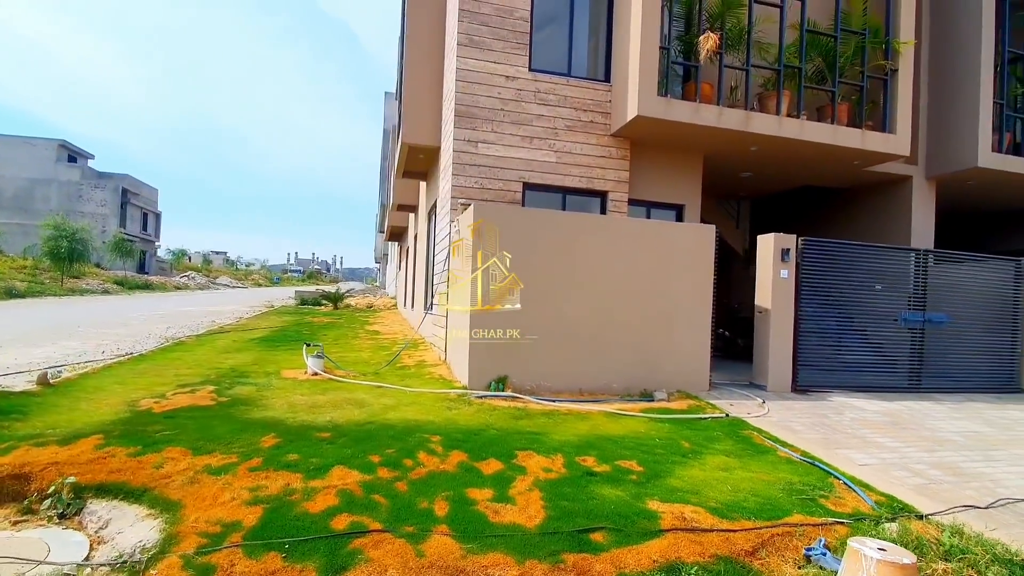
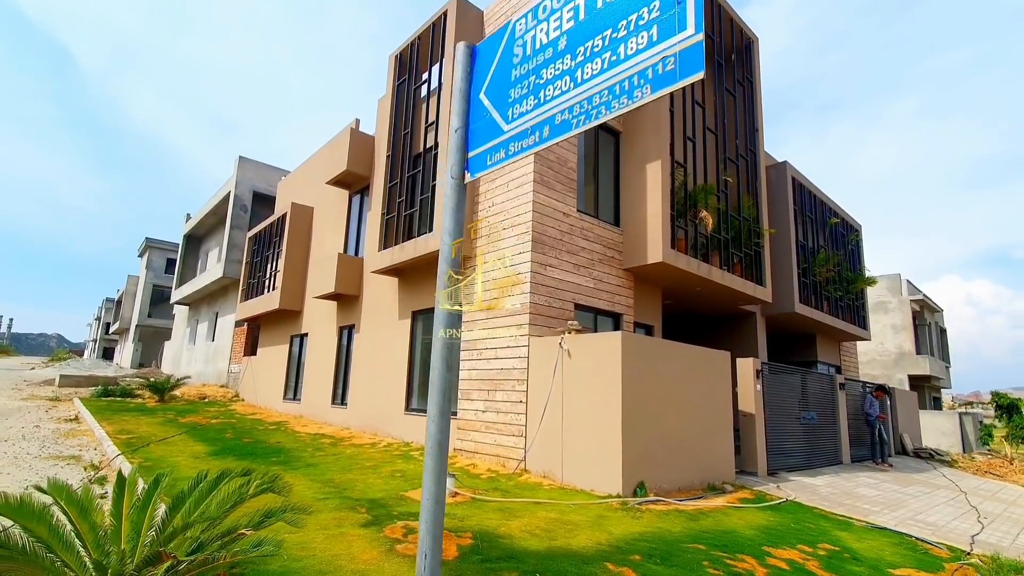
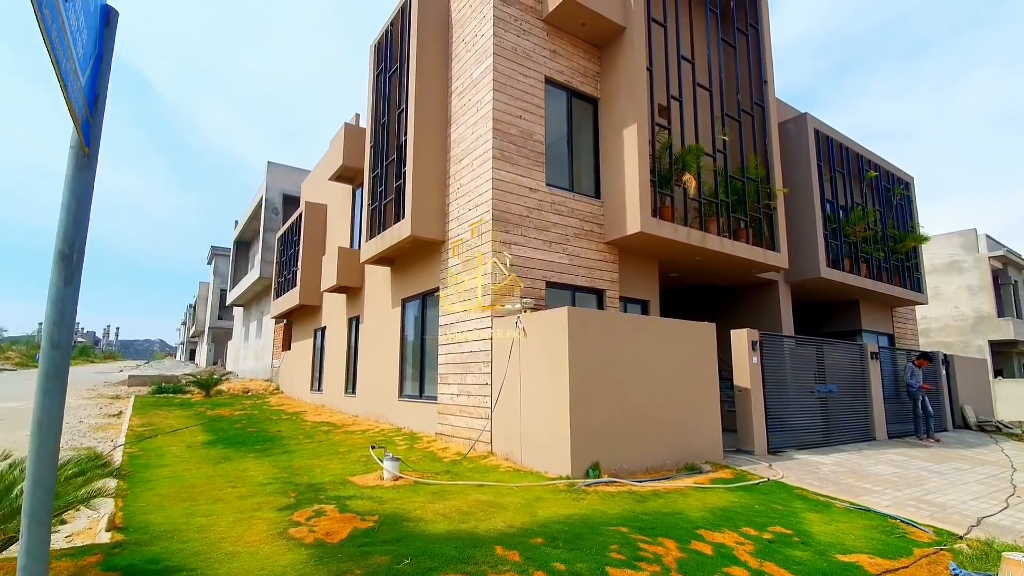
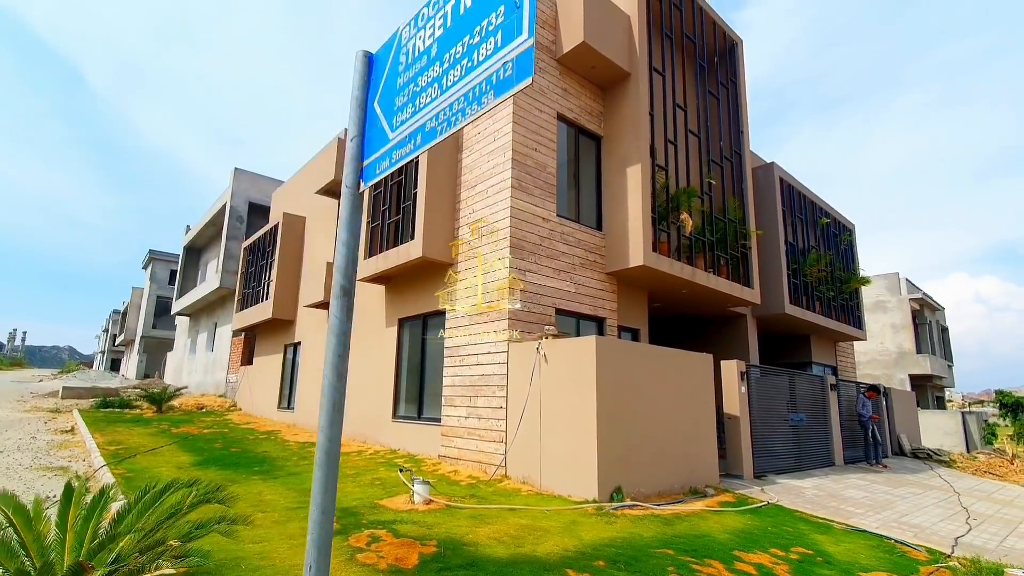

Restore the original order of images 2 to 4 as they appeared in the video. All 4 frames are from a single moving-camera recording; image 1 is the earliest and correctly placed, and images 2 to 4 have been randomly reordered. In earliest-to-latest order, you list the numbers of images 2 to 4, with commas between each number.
3, 4, 2
